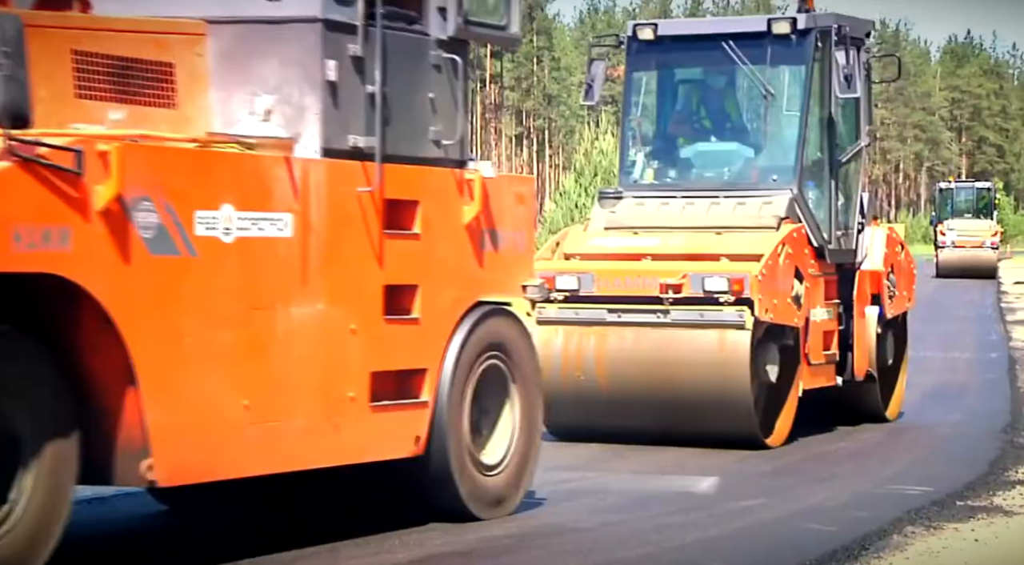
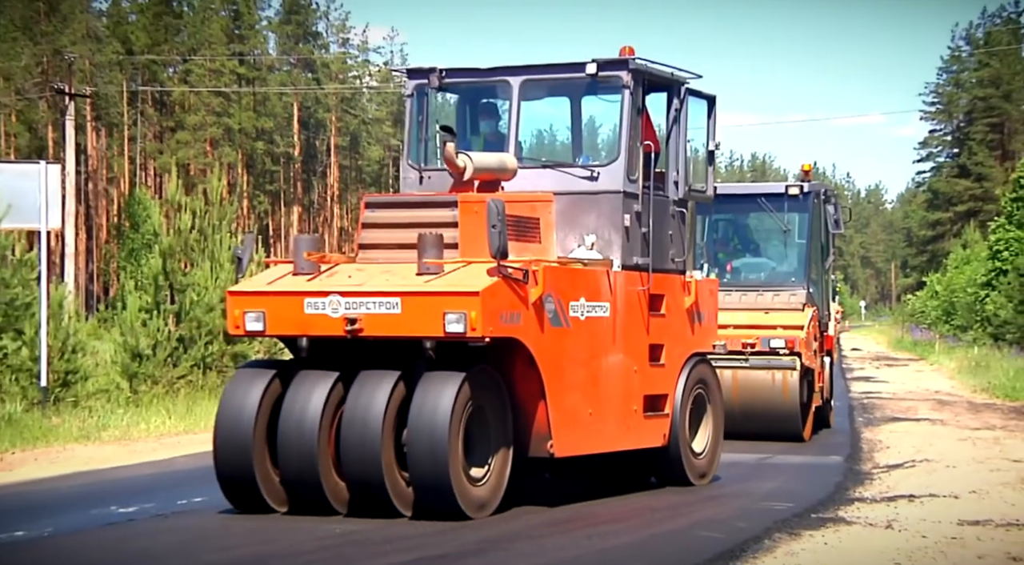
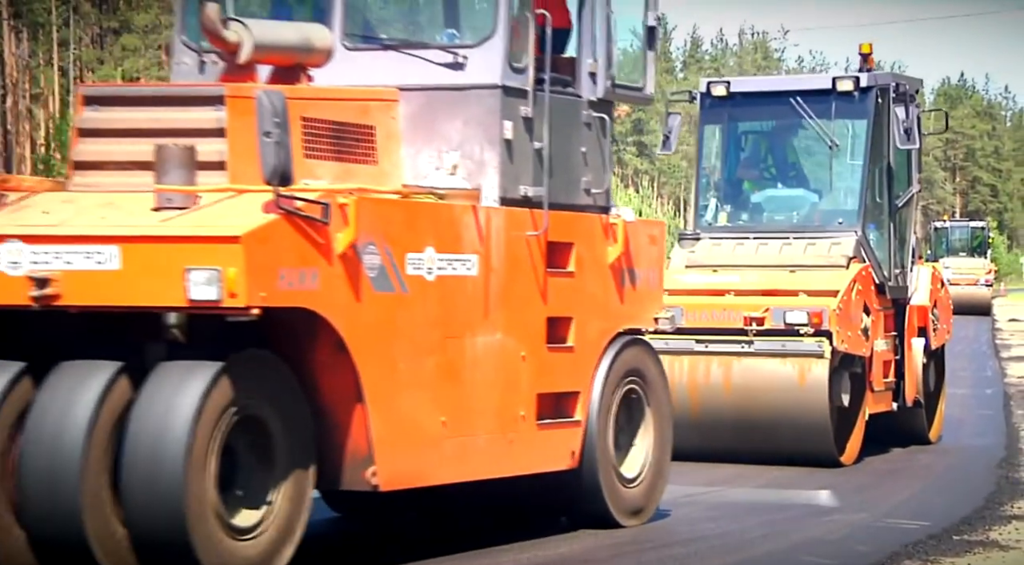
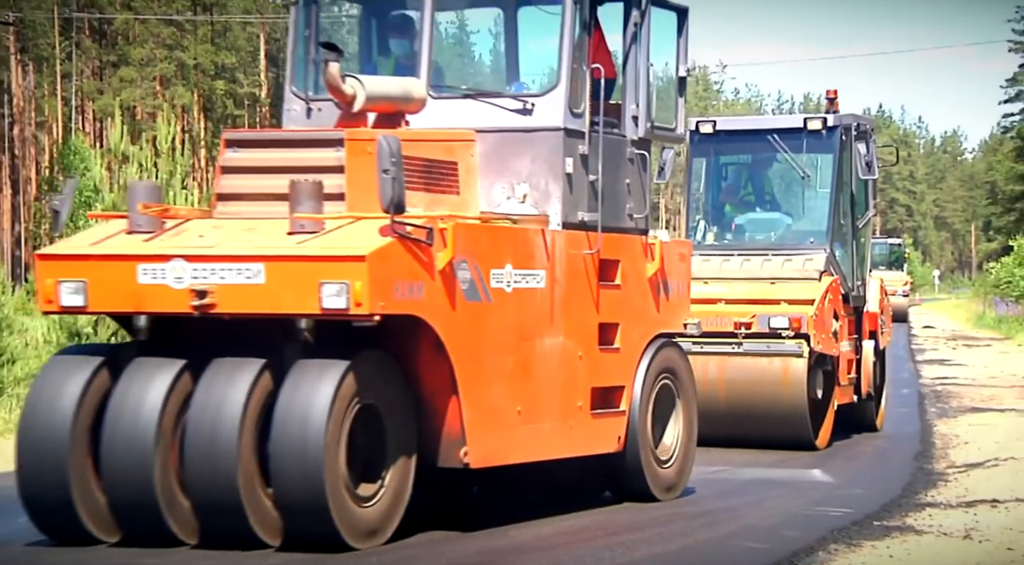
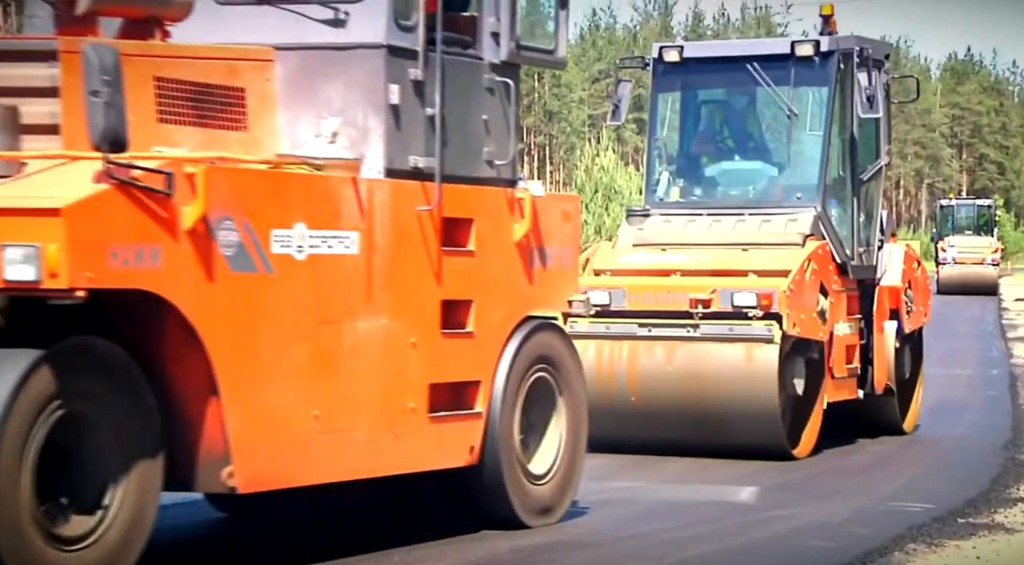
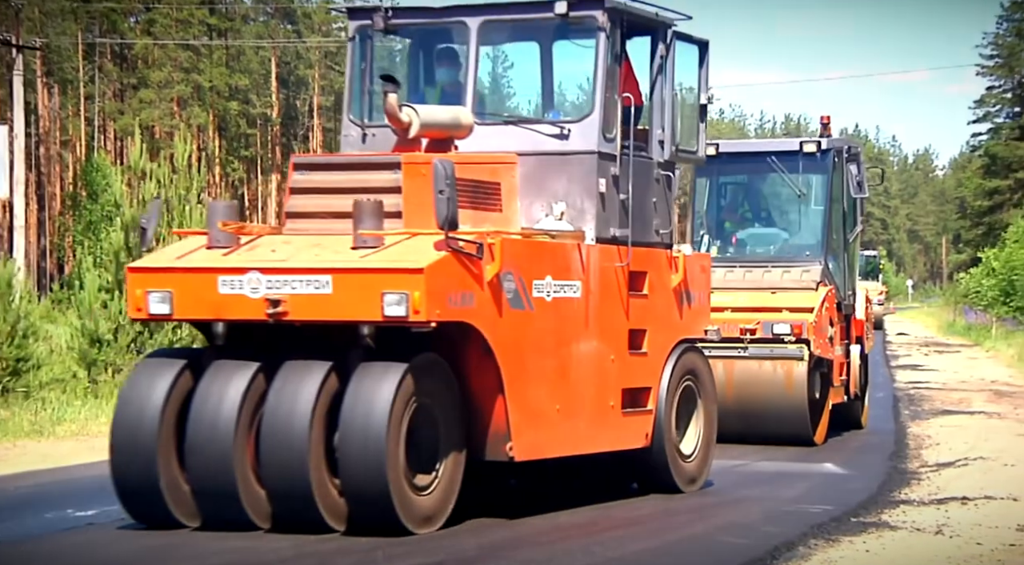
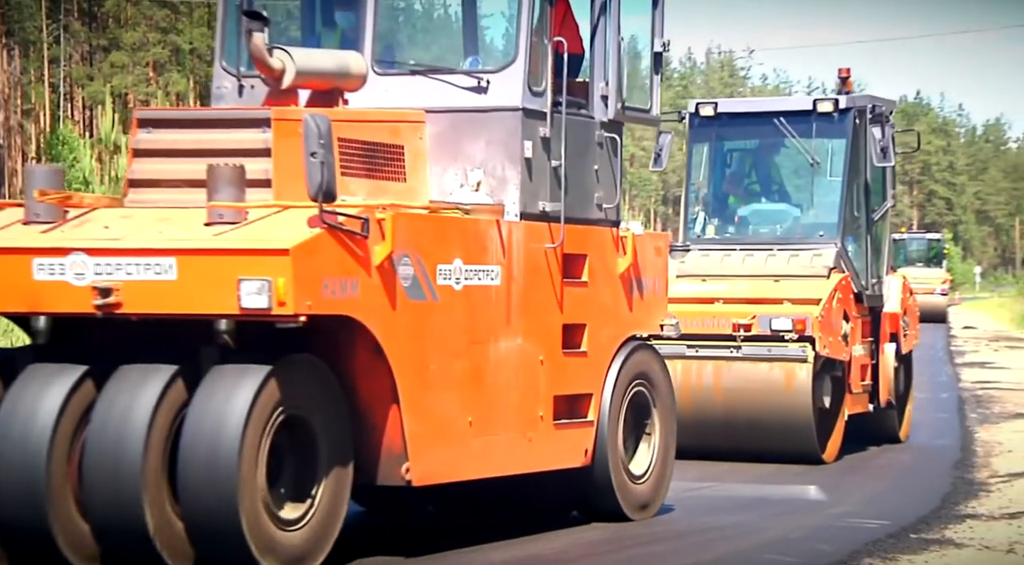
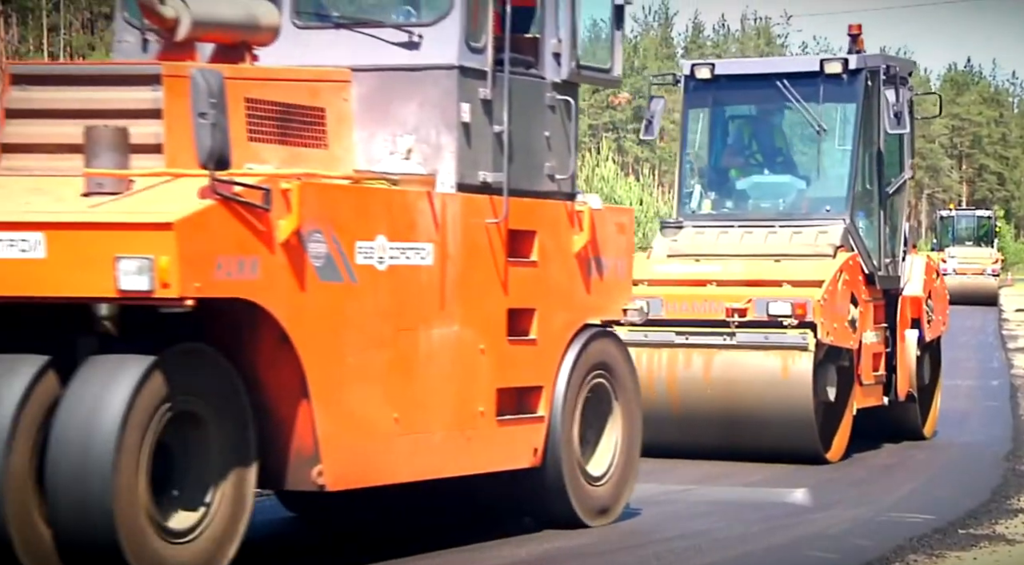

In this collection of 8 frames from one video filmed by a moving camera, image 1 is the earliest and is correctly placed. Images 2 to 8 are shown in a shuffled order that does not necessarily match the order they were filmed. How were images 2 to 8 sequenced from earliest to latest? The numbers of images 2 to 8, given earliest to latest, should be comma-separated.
5, 8, 3, 7, 4, 6, 2
